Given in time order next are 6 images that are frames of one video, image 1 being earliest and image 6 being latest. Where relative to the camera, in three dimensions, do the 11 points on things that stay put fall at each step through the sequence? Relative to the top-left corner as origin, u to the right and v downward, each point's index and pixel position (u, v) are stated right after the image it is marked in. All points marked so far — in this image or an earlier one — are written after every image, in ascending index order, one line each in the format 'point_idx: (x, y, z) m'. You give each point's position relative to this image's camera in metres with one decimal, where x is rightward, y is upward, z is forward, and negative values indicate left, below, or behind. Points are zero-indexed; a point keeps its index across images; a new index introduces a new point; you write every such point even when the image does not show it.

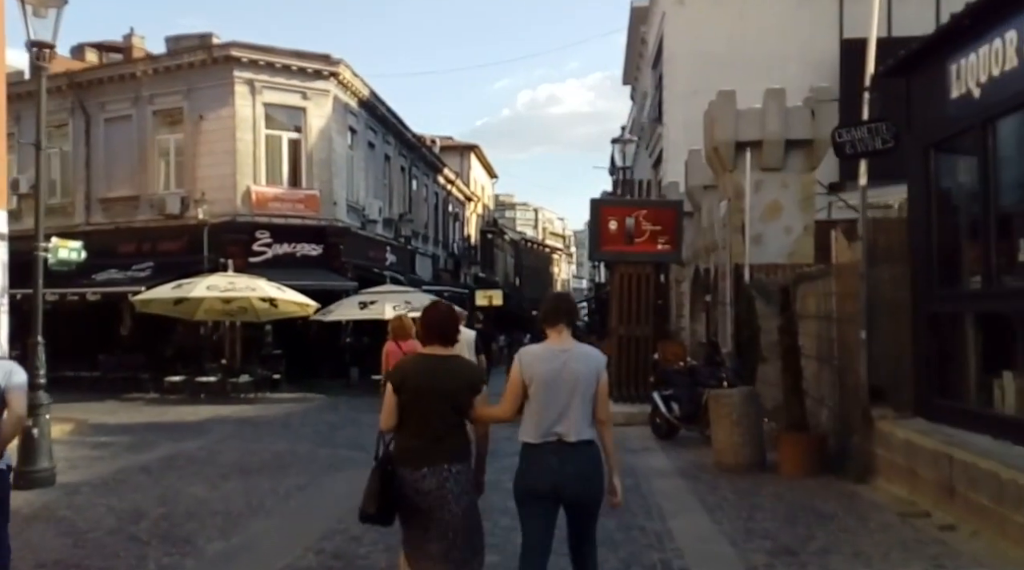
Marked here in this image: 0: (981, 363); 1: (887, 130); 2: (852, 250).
0: (+4.1, -0.7, +7.8) m
1: (+3.7, +1.5, +8.8) m
2: (+3.5, +0.4, +9.2) m
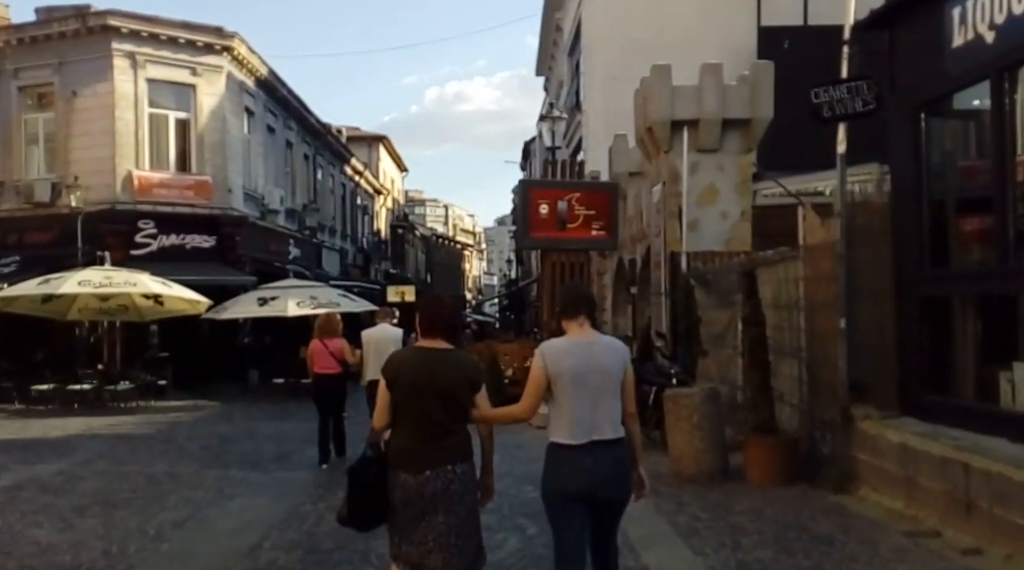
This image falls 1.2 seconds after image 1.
0: (+3.6, -0.5, +6.6) m
1: (+3.1, +1.7, +7.6) m
2: (+2.9, +0.5, +7.9) m
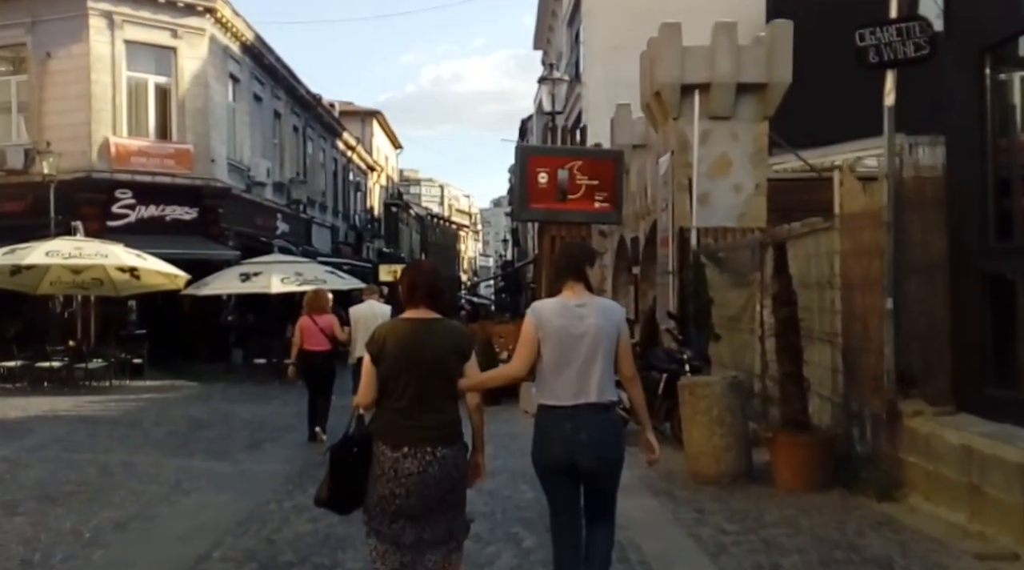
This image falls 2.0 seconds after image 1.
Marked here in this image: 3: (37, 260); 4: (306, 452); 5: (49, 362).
0: (+3.6, -0.4, +5.6) m
1: (+3.1, +1.9, +6.6) m
2: (+2.8, +0.7, +6.9) m
3: (-9.0, +0.5, +16.8) m
4: (-2.2, -1.8, +9.5) m
5: (-9.4, -1.6, +18.0) m
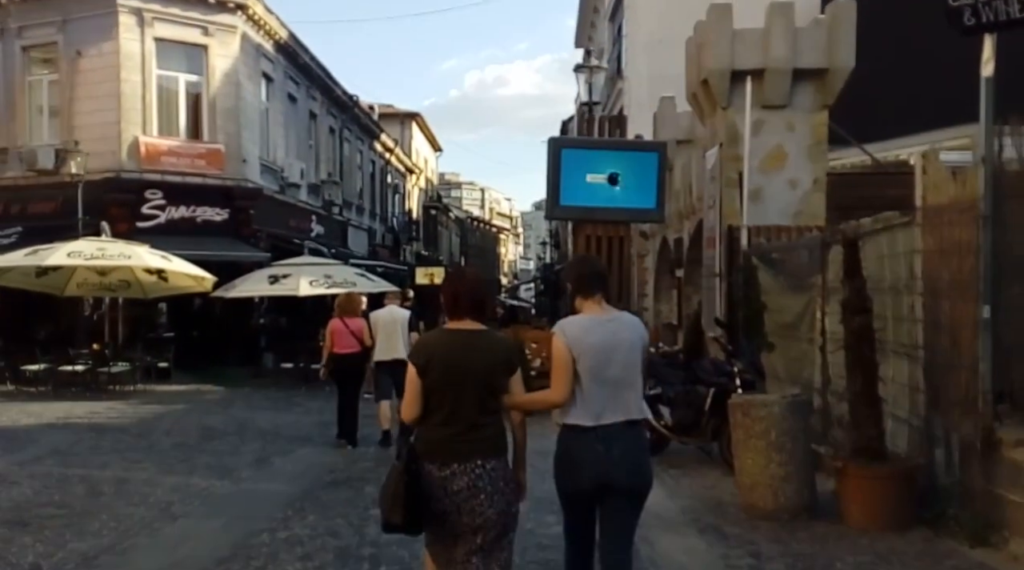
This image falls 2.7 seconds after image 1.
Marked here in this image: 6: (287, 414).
0: (+3.7, -0.4, +4.6) m
1: (+3.2, +1.9, +5.5) m
2: (+3.0, +0.7, +5.9) m
3: (-8.3, +0.4, +16.3) m
4: (-1.9, -1.8, +8.7) m
5: (-8.7, -1.6, +17.5) m
6: (-3.5, -2.0, +13.7) m
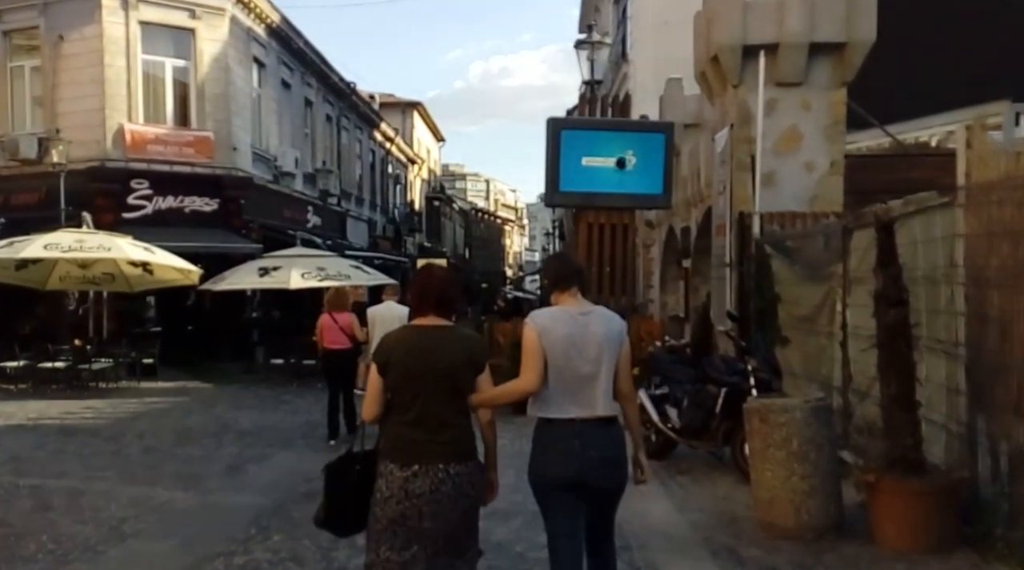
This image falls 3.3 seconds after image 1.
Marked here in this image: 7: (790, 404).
0: (+3.6, -0.3, +3.8) m
1: (+3.1, +1.9, +4.7) m
2: (+2.9, +0.8, +5.1) m
3: (-8.4, +0.6, +15.6) m
4: (-2.0, -1.7, +8.0) m
5: (-8.7, -1.5, +16.8) m
6: (-3.5, -1.9, +13.0) m
7: (+1.7, -0.7, +5.5) m
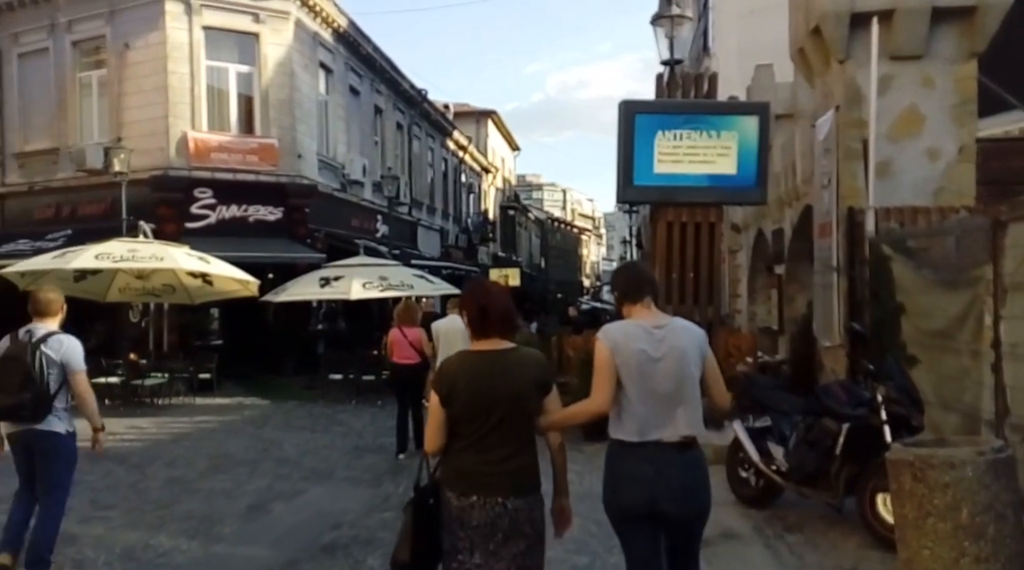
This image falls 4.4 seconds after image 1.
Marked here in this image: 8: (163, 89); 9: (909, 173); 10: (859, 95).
0: (+3.7, -0.3, +2.1) m
1: (+3.3, +1.9, +3.1) m
2: (+3.1, +0.8, +3.5) m
3: (-7.2, +0.4, +15.0) m
4: (-1.5, -1.8, +6.8) m
5: (-7.4, -1.7, +16.2) m
6: (-2.6, -2.0, +11.9) m
7: (+2.0, -0.8, +4.0) m
8: (-7.8, +4.4, +19.9) m
9: (+4.3, +1.2, +9.5) m
10: (+3.7, +2.0, +9.5) m
